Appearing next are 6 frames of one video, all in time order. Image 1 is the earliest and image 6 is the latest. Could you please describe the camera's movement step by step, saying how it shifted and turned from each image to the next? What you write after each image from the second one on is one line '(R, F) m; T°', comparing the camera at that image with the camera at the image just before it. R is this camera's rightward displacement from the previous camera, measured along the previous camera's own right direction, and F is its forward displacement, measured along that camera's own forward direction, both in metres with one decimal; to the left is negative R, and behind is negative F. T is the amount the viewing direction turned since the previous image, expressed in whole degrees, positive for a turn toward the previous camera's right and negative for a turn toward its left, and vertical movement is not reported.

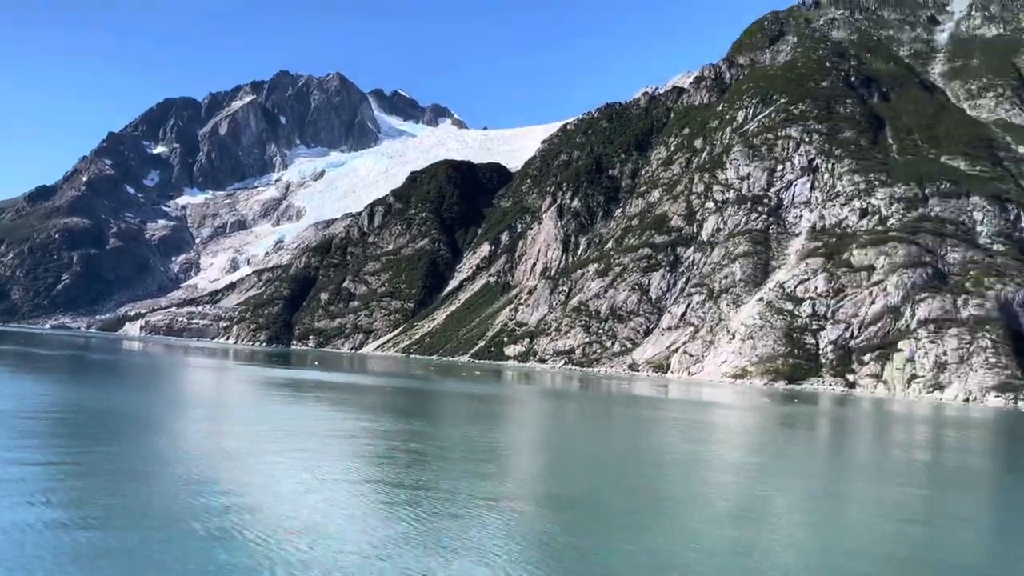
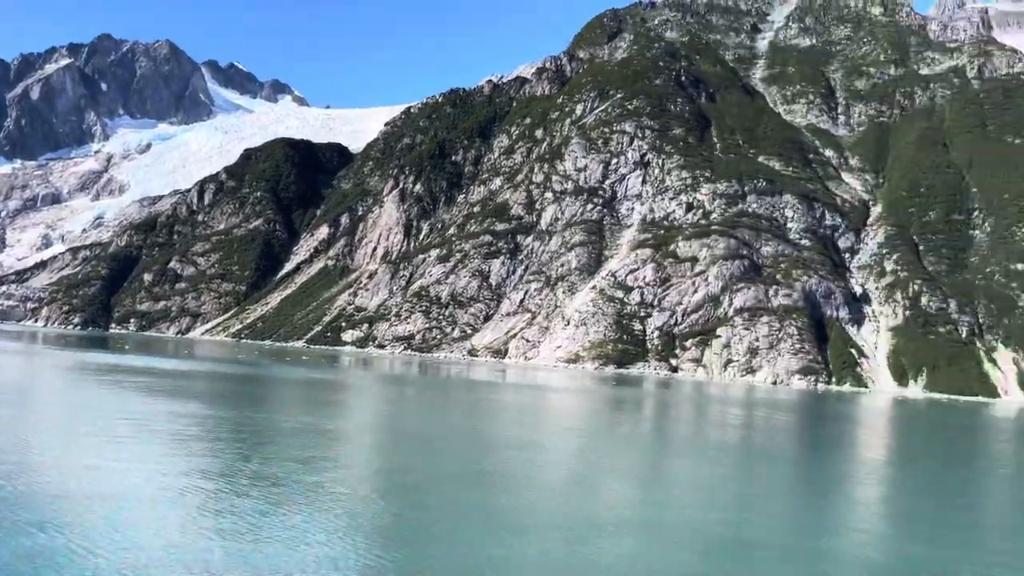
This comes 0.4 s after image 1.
(-0.5, +0.1) m; +11°
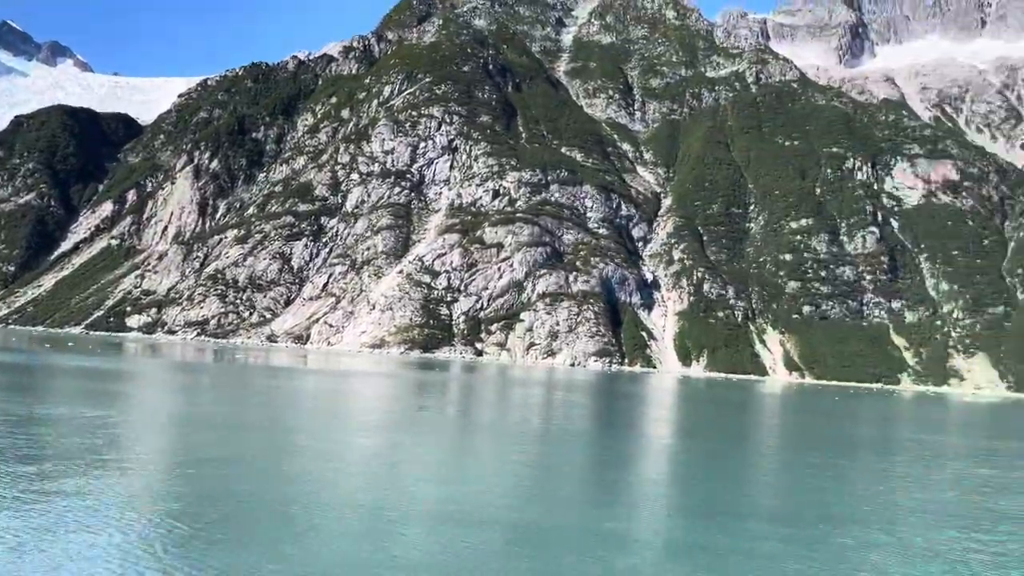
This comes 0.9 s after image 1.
(+0.7, +0.5) m; +13°
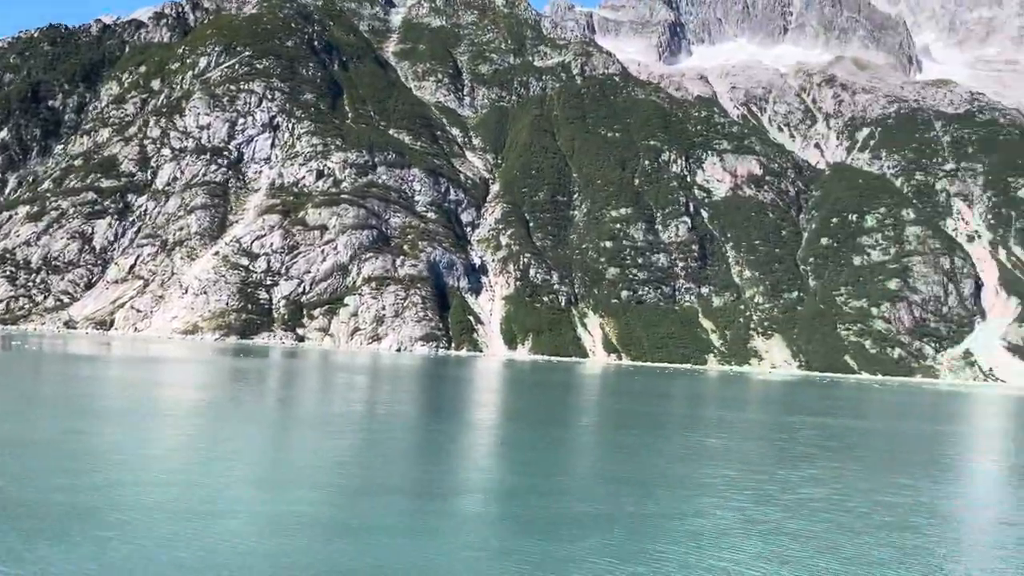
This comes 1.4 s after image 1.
(+1.8, +0.4) m; +11°
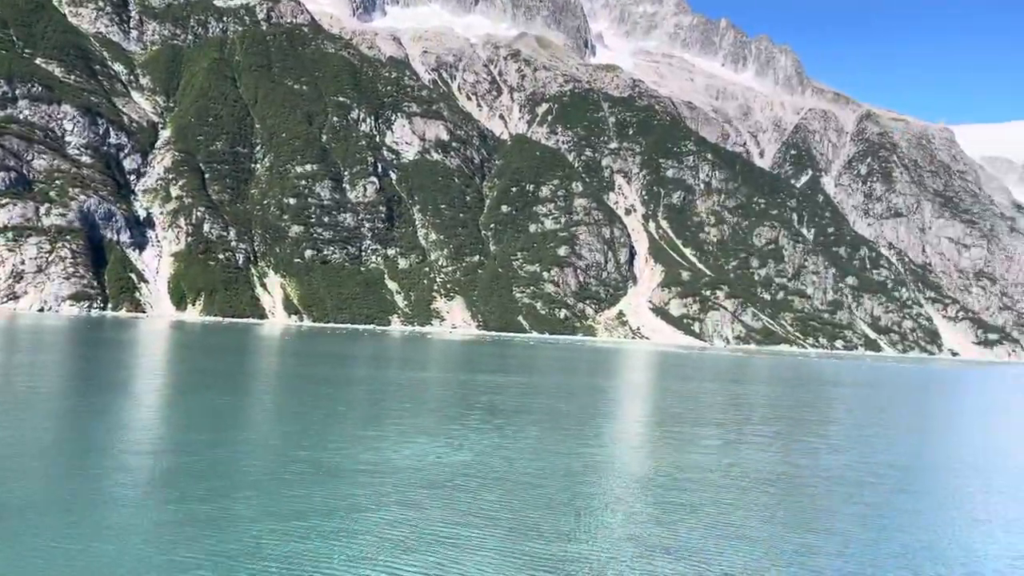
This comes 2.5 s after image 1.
(+4.3, +1.2) m; +20°
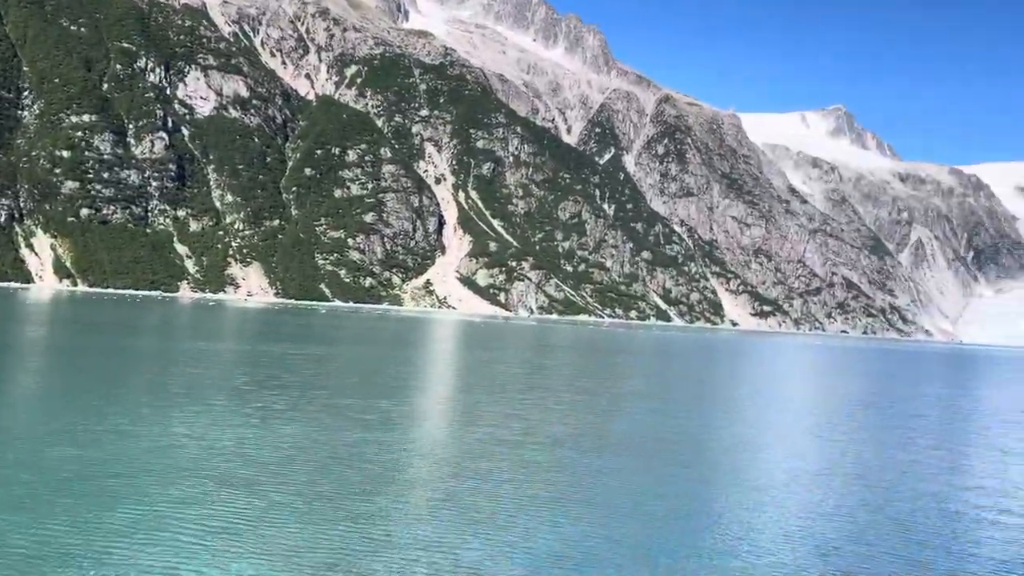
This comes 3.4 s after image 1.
(+2.7, +2.1) m; +13°
